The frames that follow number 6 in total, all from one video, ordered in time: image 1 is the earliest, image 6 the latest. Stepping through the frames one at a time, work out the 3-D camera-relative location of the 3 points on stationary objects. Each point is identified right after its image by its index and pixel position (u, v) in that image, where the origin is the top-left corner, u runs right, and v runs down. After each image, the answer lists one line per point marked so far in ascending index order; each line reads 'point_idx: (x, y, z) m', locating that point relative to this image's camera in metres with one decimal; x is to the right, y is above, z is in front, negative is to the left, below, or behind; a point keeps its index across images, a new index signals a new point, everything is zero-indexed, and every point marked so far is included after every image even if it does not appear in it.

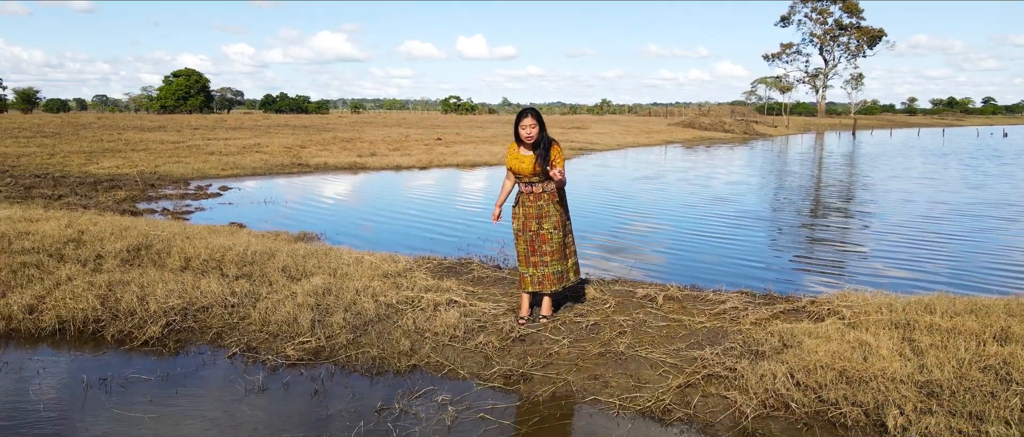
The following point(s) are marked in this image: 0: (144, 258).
0: (-3.0, -0.3, +5.9) m
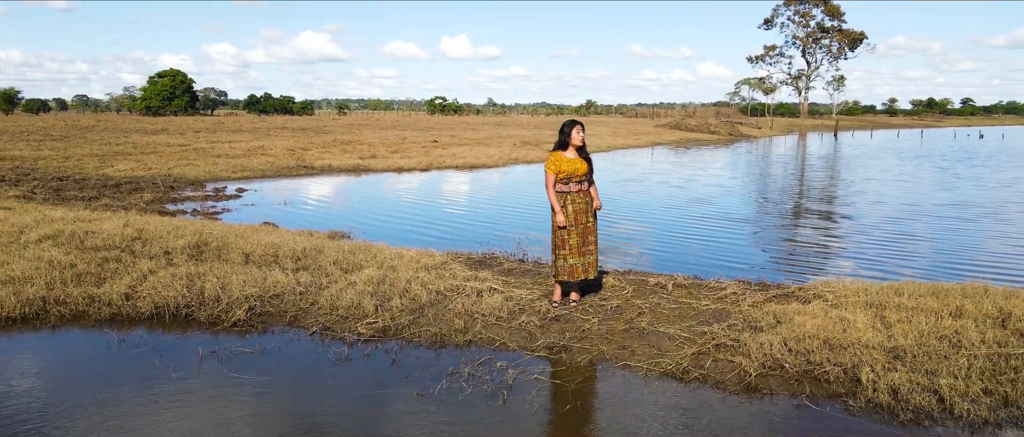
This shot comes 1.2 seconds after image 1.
0: (-2.8, -0.3, +6.6) m
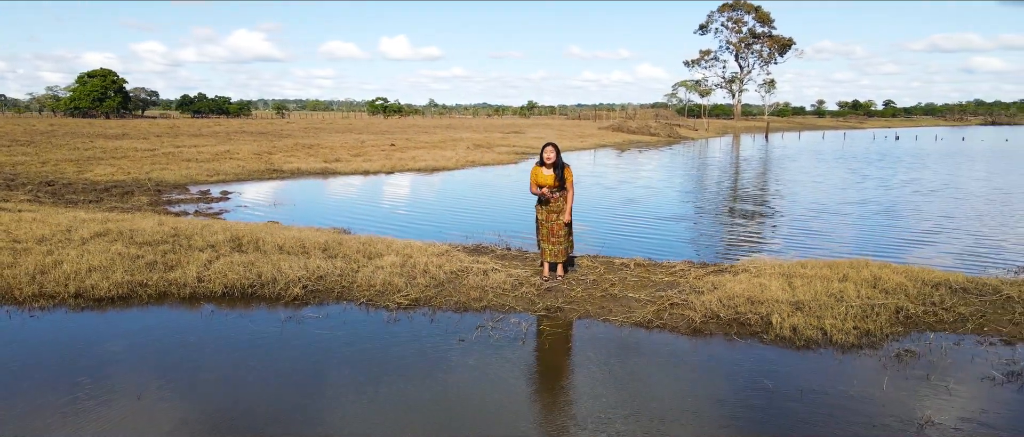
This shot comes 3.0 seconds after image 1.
0: (-2.9, -0.3, +7.9) m
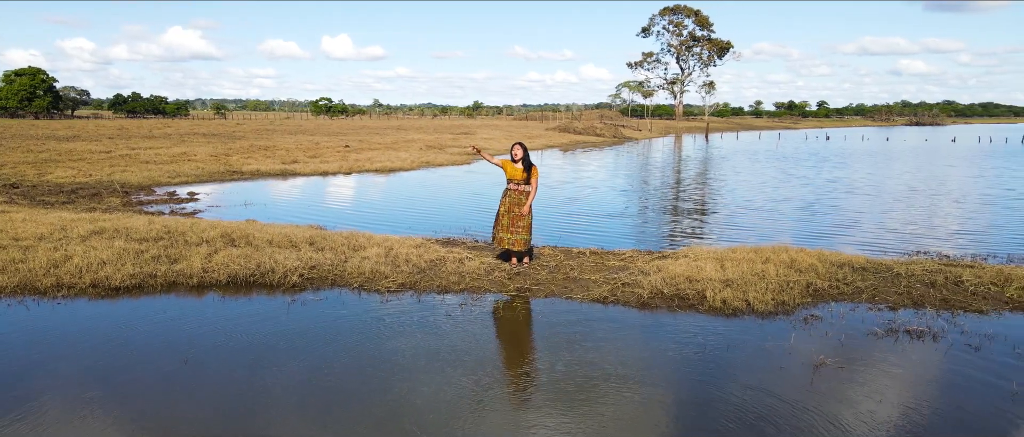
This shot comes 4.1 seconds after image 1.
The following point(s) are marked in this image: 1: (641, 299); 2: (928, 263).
0: (-3.2, -0.2, +8.6) m
1: (+1.2, -0.7, +6.6) m
2: (+4.5, -0.5, +7.8) m
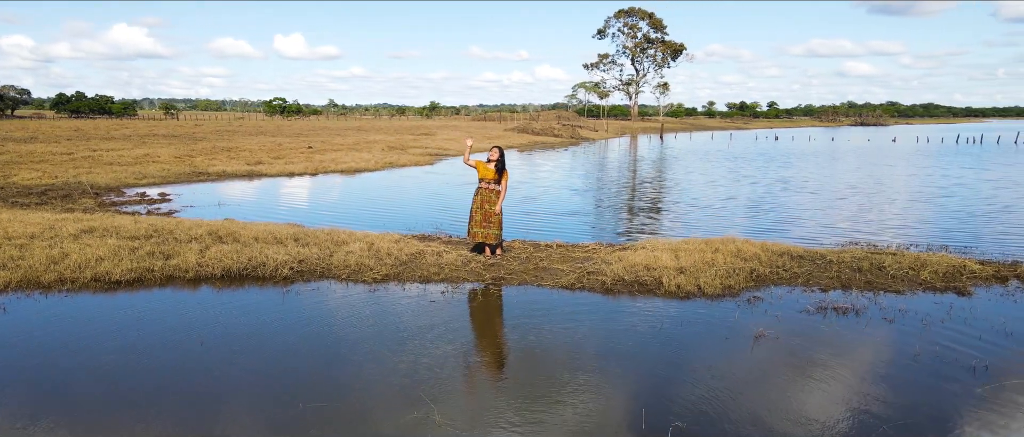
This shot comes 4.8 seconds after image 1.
0: (-3.6, -0.2, +9.1) m
1: (+0.9, -0.7, +7.4) m
2: (+4.2, -0.4, +8.8) m
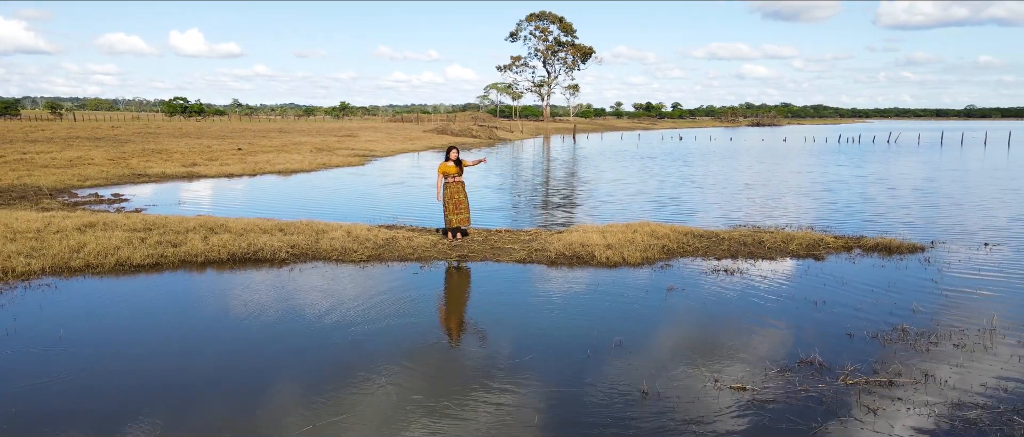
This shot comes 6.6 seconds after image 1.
0: (-4.2, -0.1, +10.4) m
1: (+0.5, -0.5, +9.2) m
2: (+3.5, -0.2, +11.0) m
